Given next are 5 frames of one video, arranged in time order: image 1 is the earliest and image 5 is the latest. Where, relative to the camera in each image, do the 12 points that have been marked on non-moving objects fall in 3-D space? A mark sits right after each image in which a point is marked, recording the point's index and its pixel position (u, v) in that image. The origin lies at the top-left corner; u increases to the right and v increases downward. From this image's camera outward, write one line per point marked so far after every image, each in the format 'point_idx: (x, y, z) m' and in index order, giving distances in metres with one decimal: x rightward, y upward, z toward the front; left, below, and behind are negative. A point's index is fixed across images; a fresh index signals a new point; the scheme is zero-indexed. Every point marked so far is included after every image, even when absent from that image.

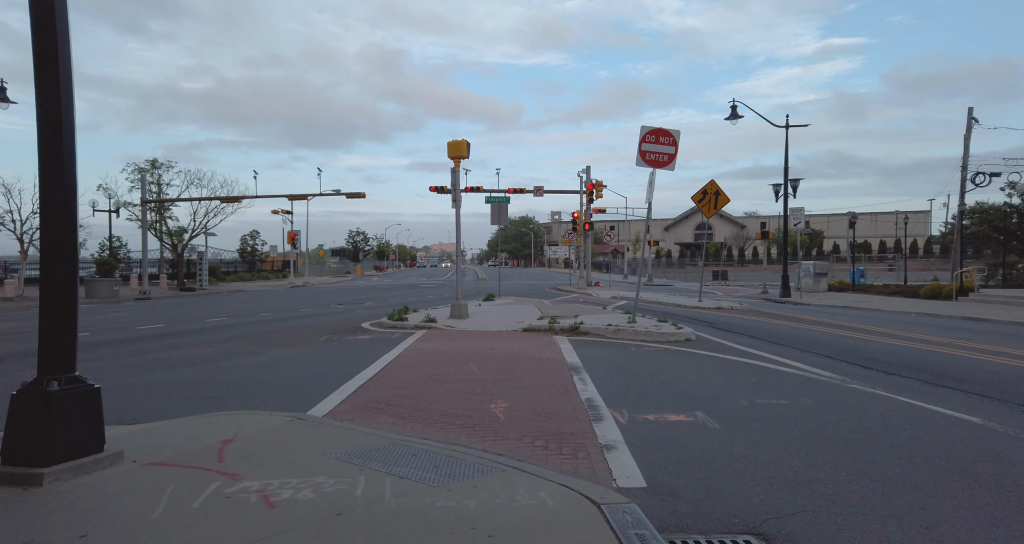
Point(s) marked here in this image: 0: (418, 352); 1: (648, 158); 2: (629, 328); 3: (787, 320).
0: (-2.0, -1.7, +11.2) m
1: (+3.4, +2.8, +12.9) m
2: (+2.8, -1.4, +12.5) m
3: (+8.7, -1.5, +16.4) m
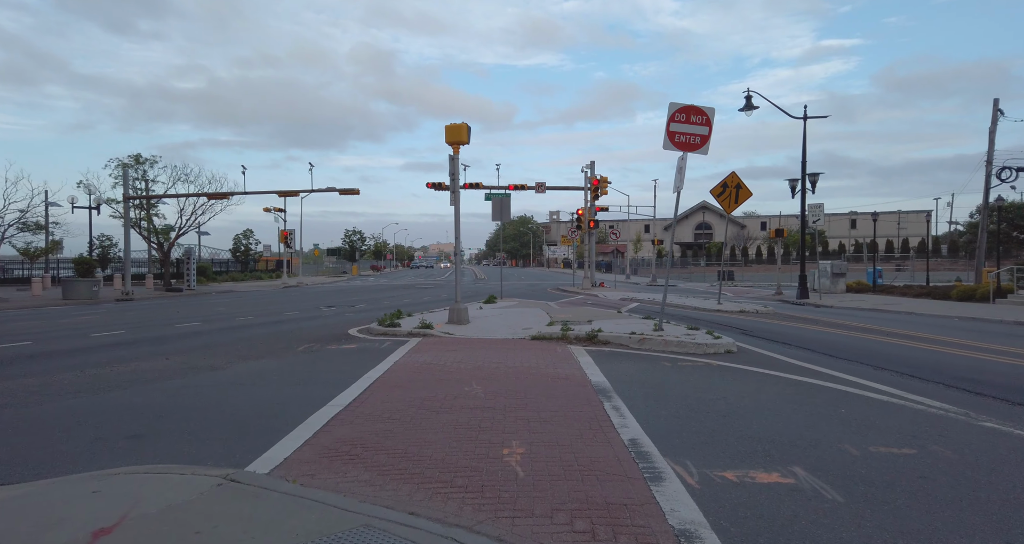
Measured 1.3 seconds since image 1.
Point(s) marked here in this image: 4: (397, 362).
0: (-1.9, -1.7, +9.4) m
1: (+3.6, +2.8, +11.1) m
2: (+3.0, -1.4, +10.7) m
3: (+8.8, -1.5, +14.6) m
4: (-2.2, -1.7, +10.0) m
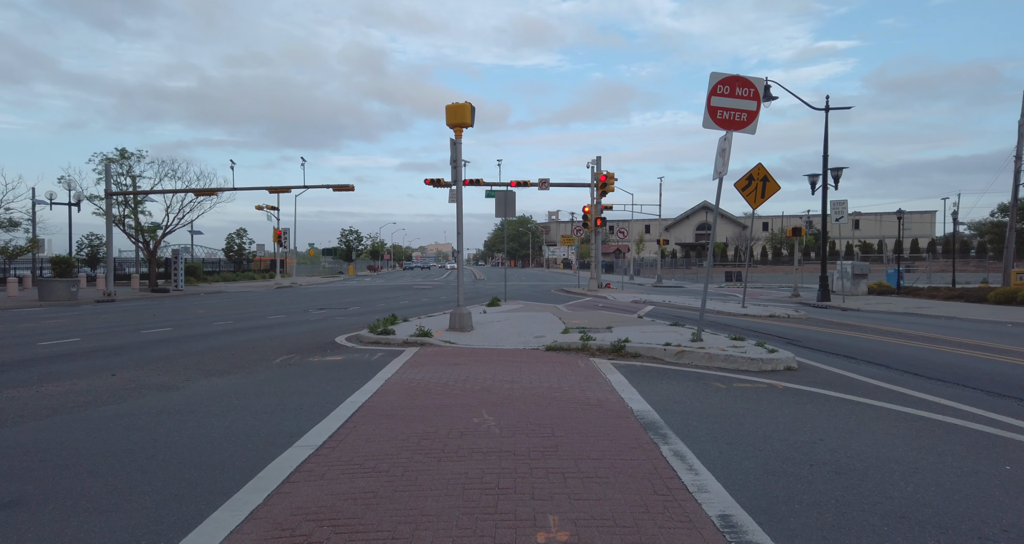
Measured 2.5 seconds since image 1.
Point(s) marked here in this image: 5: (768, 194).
0: (-1.6, -1.7, +7.7) m
1: (+3.8, +2.8, +9.5) m
2: (+3.2, -1.4, +9.0) m
3: (+9.1, -1.5, +12.9) m
4: (-2.0, -1.7, +8.3) m
5: (+9.0, +2.7, +18.3) m
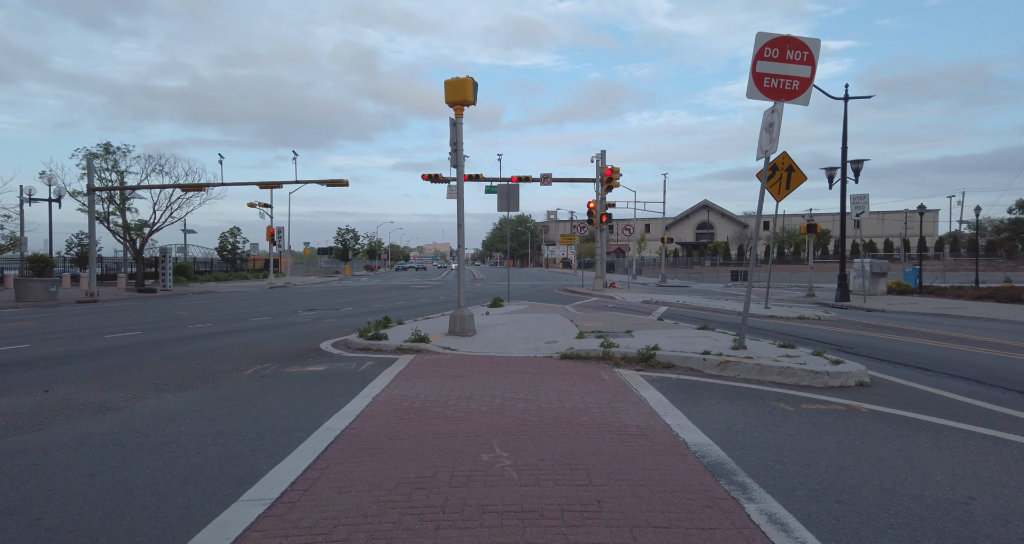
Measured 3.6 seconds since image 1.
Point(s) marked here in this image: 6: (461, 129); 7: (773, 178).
0: (-1.4, -1.7, +6.3) m
1: (+4.0, +2.9, +8.0) m
2: (+3.4, -1.3, +7.6) m
3: (+9.2, -1.4, +11.5) m
4: (-1.8, -1.7, +6.9) m
5: (+9.2, +2.8, +16.9) m
6: (-1.1, +3.2, +11.5) m
7: (+8.6, +3.1, +17.1) m
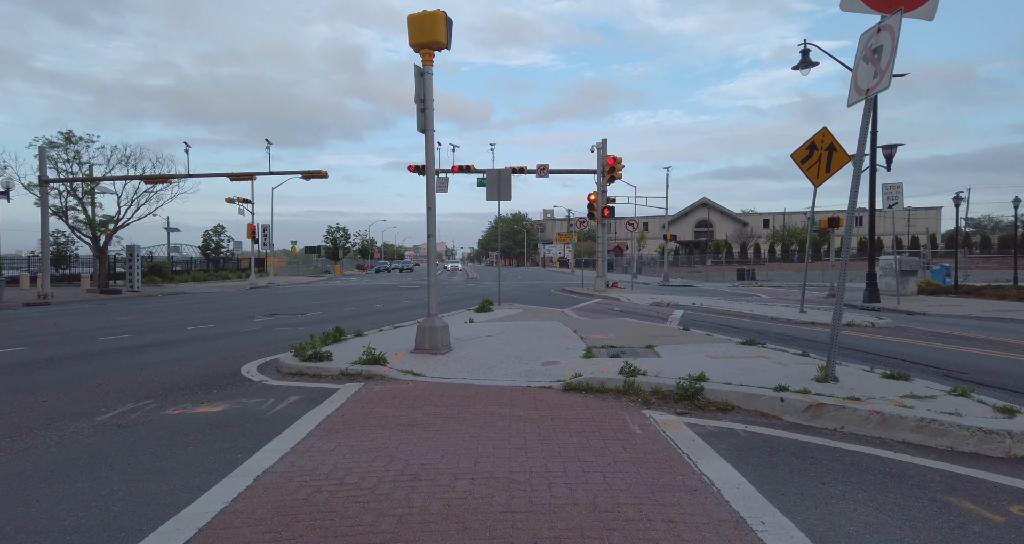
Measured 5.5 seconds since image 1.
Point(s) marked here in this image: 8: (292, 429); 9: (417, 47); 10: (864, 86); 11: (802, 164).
0: (-1.6, -1.6, +3.5) m
1: (+3.8, +2.9, +5.3) m
2: (+3.2, -1.2, +4.9) m
3: (+9.0, -1.4, +8.9) m
4: (-2.0, -1.6, +4.1) m
5: (+8.9, +2.9, +14.3) m
6: (-1.4, +3.2, +8.7) m
7: (+8.3, +3.1, +14.4) m
8: (-2.3, -1.7, +5.4) m
9: (-1.6, +3.7, +8.5) m
10: (+3.9, +2.1, +5.7) m
11: (+8.1, +3.0, +14.4) m
